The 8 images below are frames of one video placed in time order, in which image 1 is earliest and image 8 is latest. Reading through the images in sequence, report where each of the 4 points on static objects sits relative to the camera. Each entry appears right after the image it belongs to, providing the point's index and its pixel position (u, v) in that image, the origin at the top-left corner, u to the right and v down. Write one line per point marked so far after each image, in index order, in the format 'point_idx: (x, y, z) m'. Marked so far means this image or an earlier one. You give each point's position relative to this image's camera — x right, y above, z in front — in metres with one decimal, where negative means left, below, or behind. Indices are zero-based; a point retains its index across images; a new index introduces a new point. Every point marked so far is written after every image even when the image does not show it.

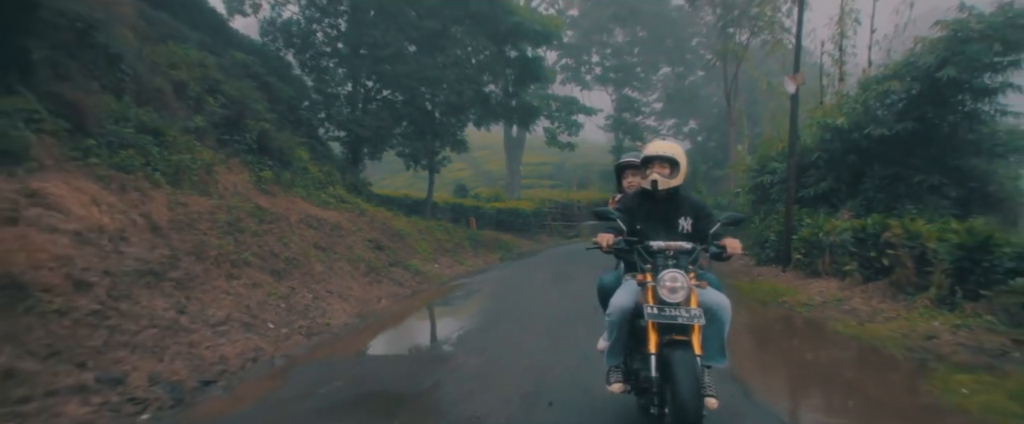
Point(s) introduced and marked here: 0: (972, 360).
0: (+5.2, -1.5, +6.9) m
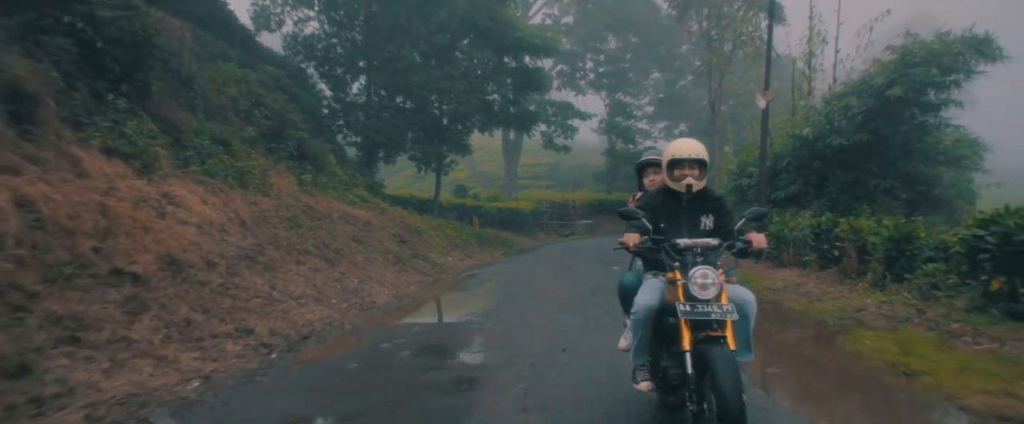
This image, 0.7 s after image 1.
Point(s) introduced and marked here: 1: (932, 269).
0: (+5.5, -1.5, +9.1) m
1: (+6.4, -0.9, +9.4) m
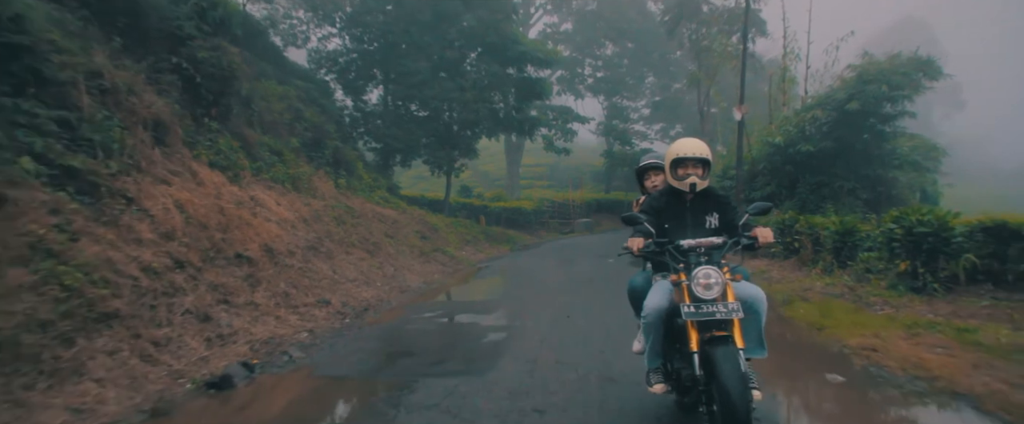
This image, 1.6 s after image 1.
0: (+5.7, -1.4, +11.4) m
1: (+6.6, -0.9, +11.7) m
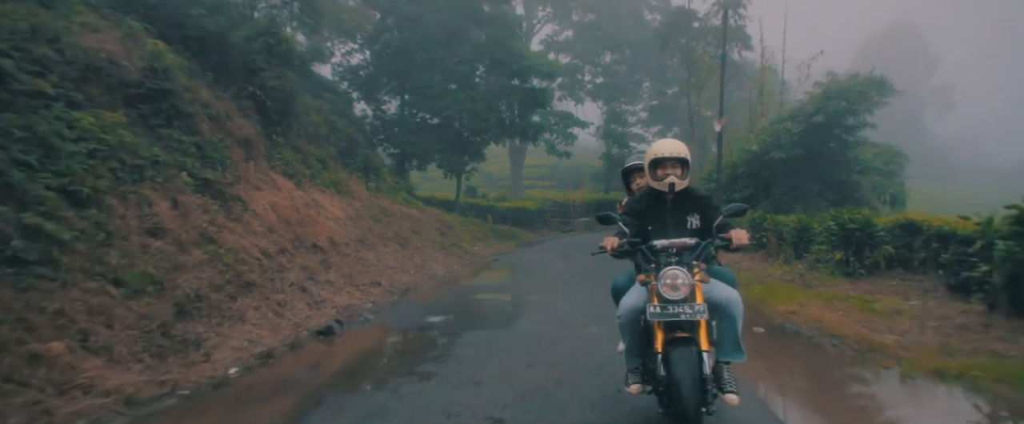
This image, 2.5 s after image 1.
0: (+5.9, -1.4, +14.0) m
1: (+6.9, -0.9, +14.3) m
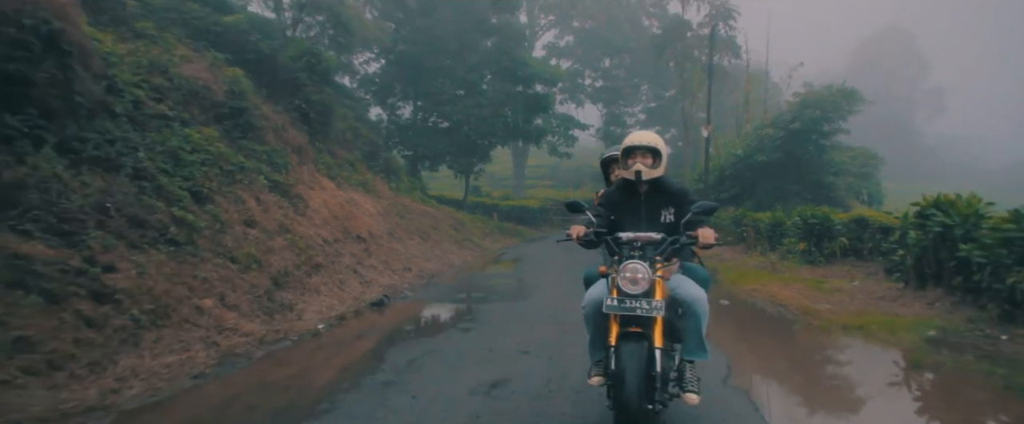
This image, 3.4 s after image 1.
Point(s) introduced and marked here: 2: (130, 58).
0: (+6.2, -1.4, +16.1) m
1: (+7.1, -0.8, +16.4) m
2: (-5.9, +2.4, +9.7) m
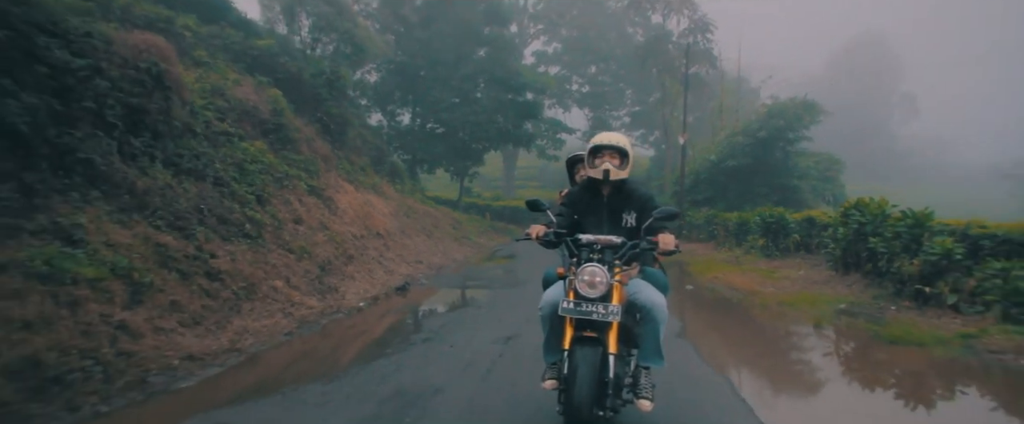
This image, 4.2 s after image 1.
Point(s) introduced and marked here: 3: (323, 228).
0: (+6.1, -1.4, +18.4) m
1: (+7.0, -0.8, +18.7) m
2: (-5.8, +2.4, +11.7) m
3: (-3.7, -0.3, +12.3) m
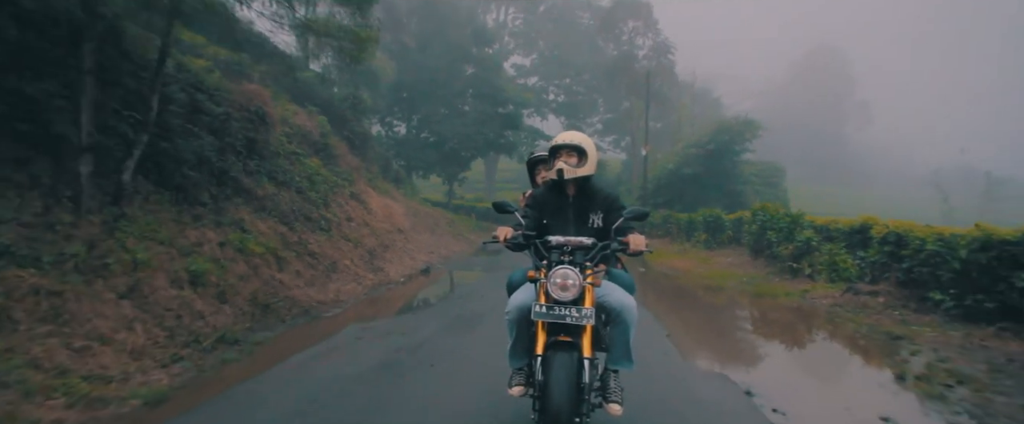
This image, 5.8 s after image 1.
0: (+5.7, -1.4, +22.5) m
1: (+6.7, -0.9, +22.9) m
2: (-5.9, +2.4, +15.5) m
3: (-3.8, -0.3, +16.1) m
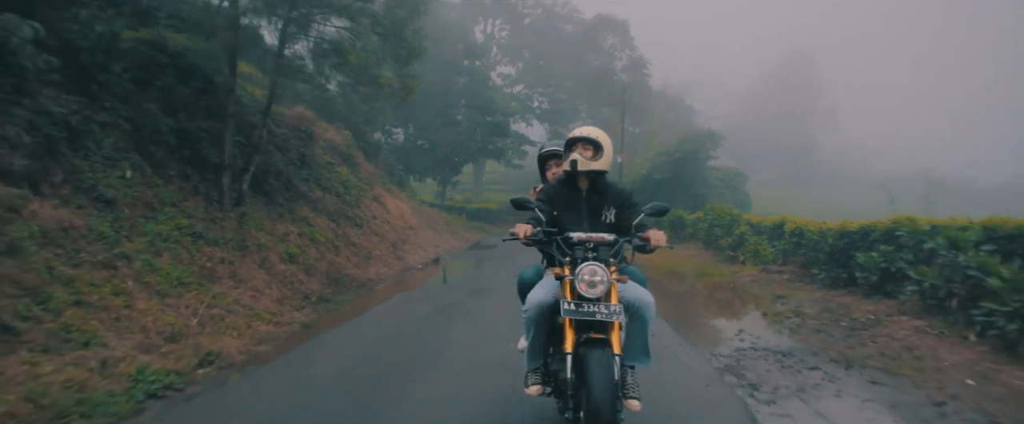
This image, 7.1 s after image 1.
0: (+5.4, -1.4, +26.0) m
1: (+6.3, -0.9, +26.4) m
2: (-6.0, +2.4, +18.6) m
3: (-3.9, -0.3, +19.3) m
